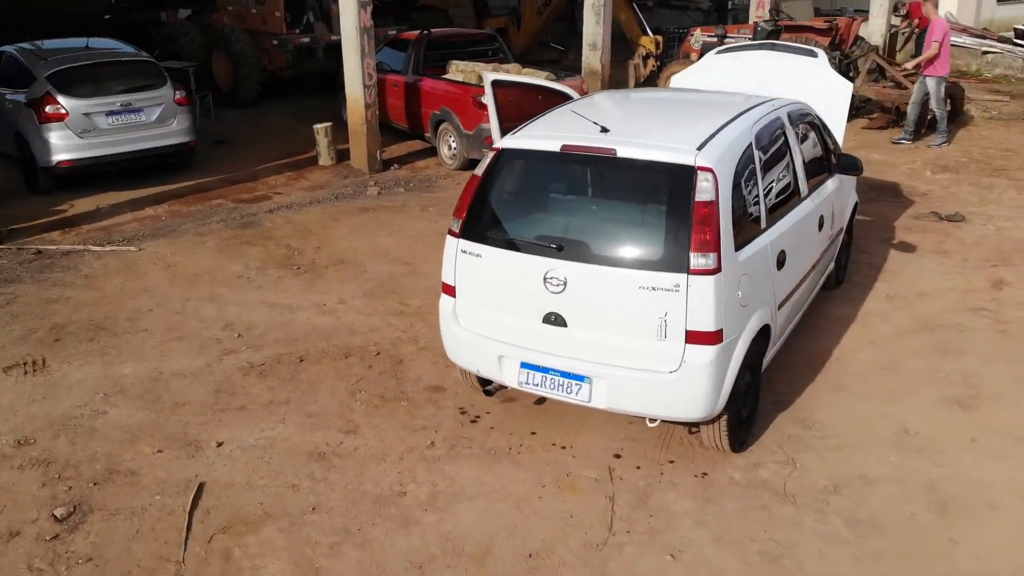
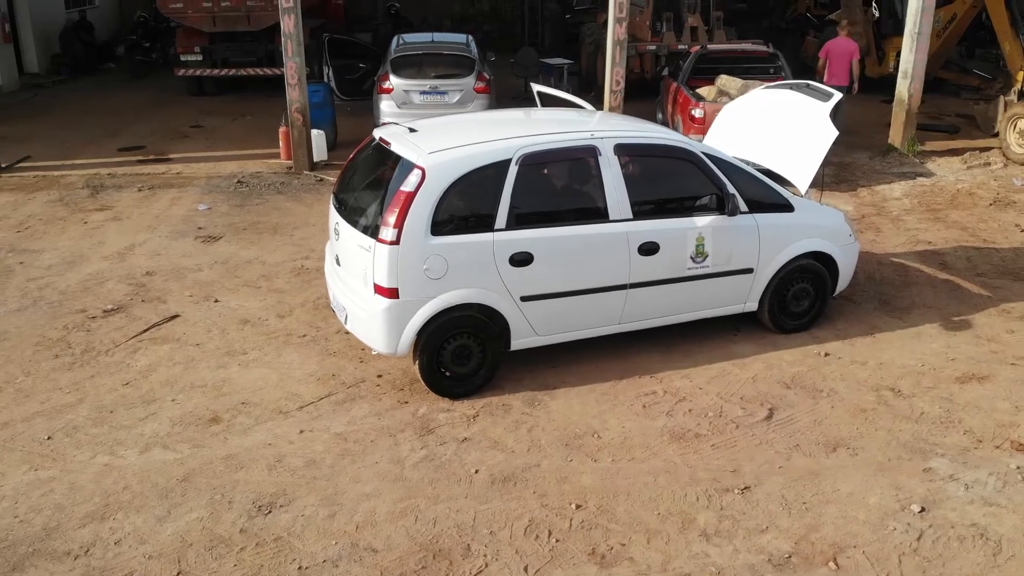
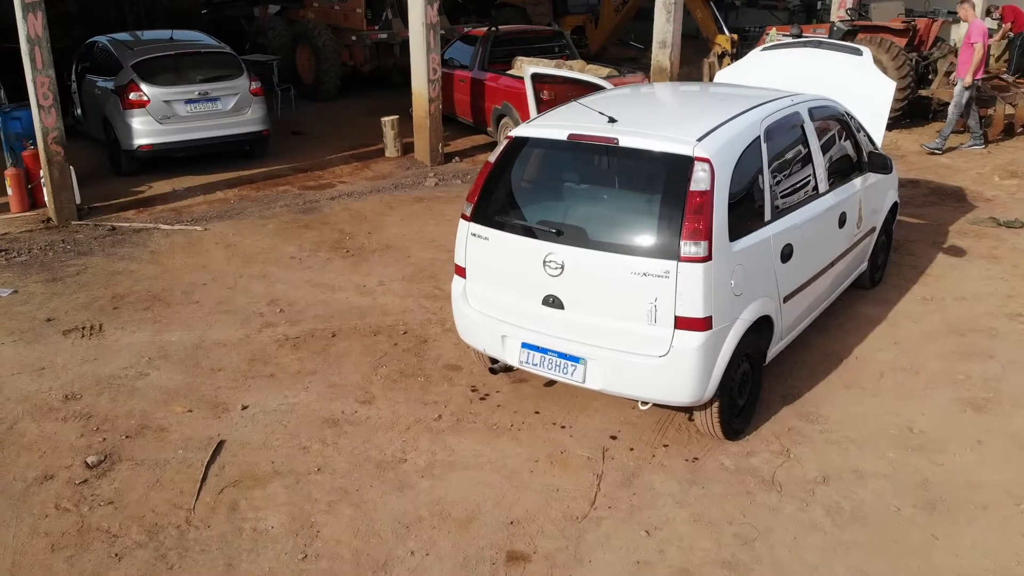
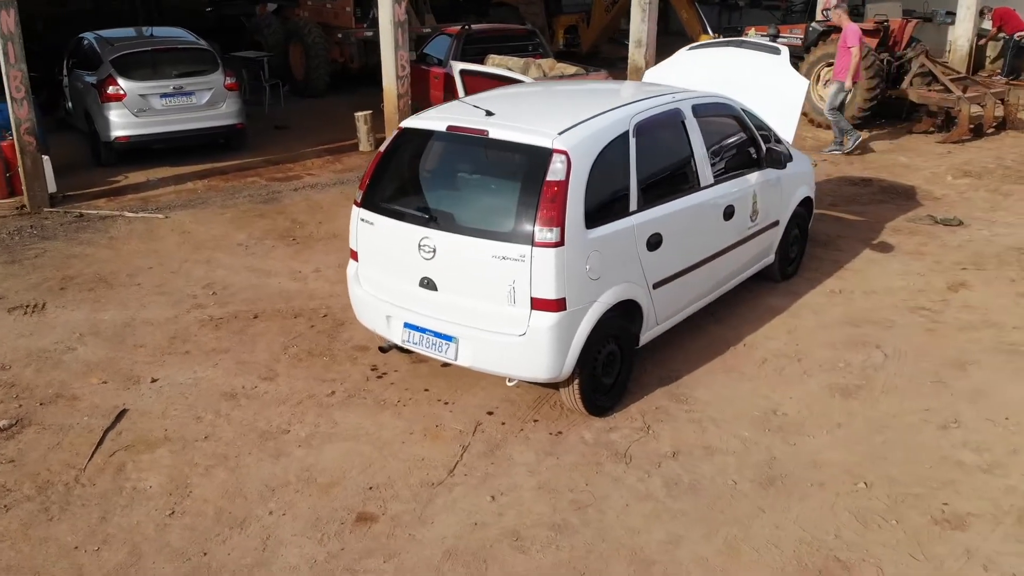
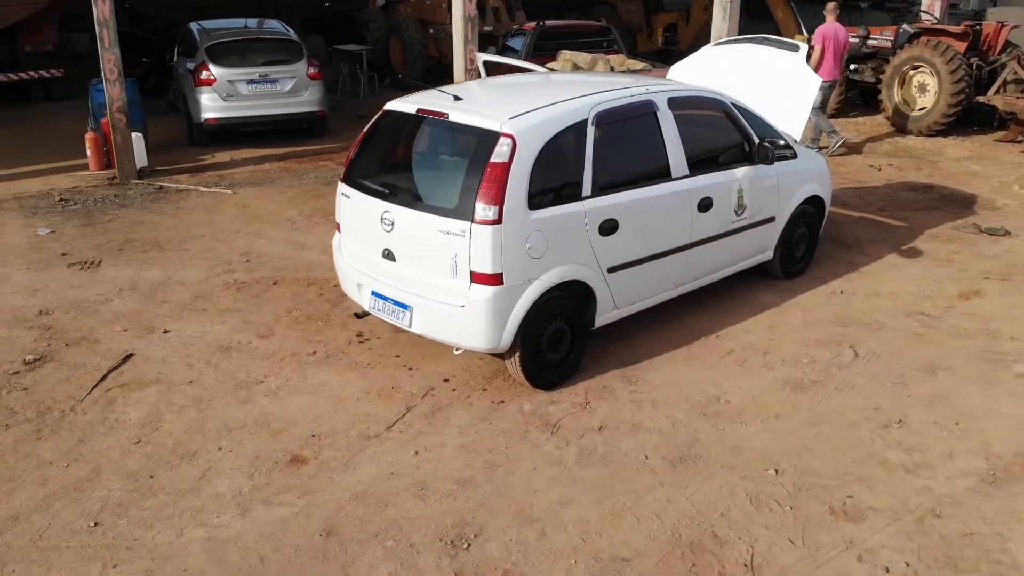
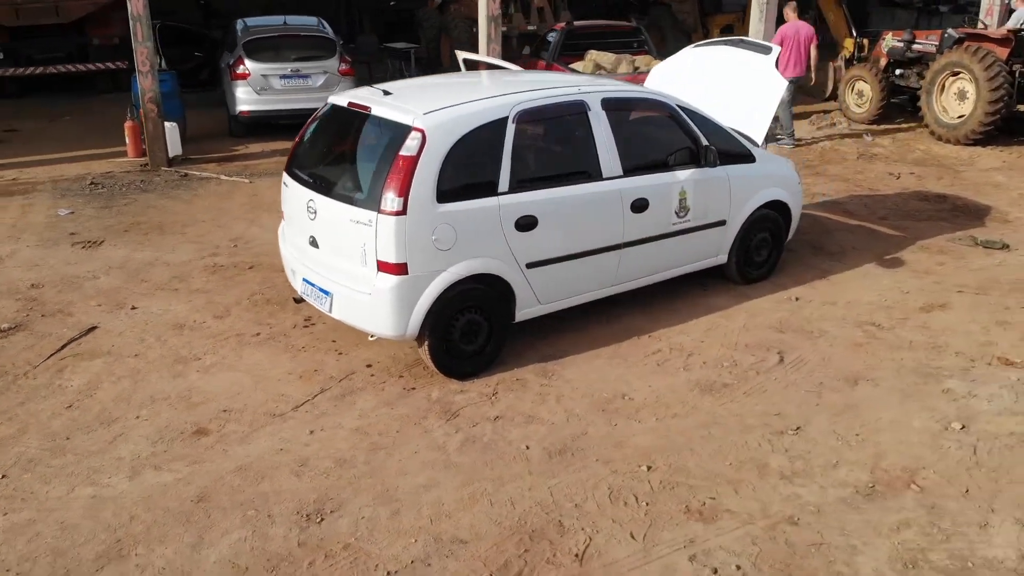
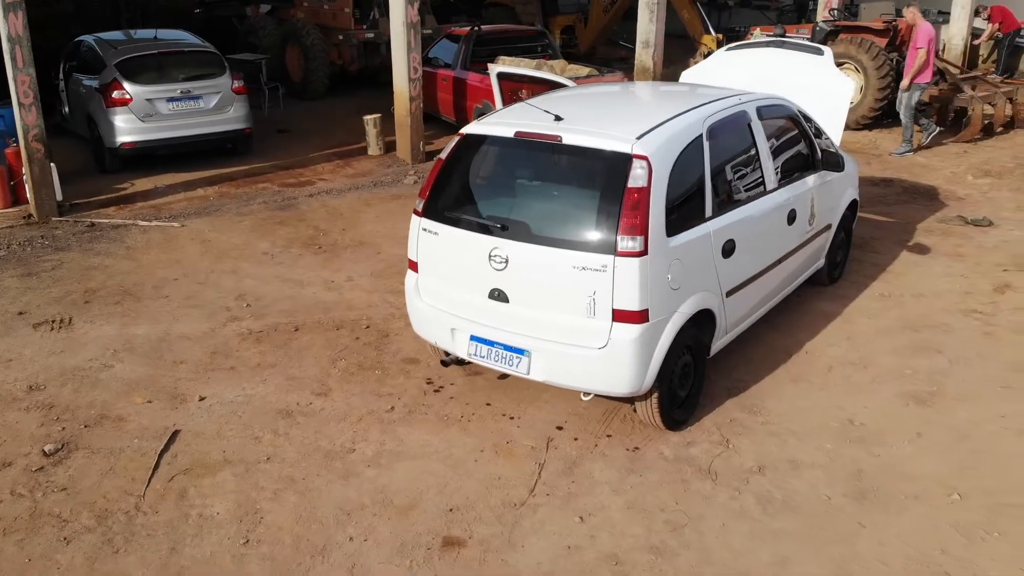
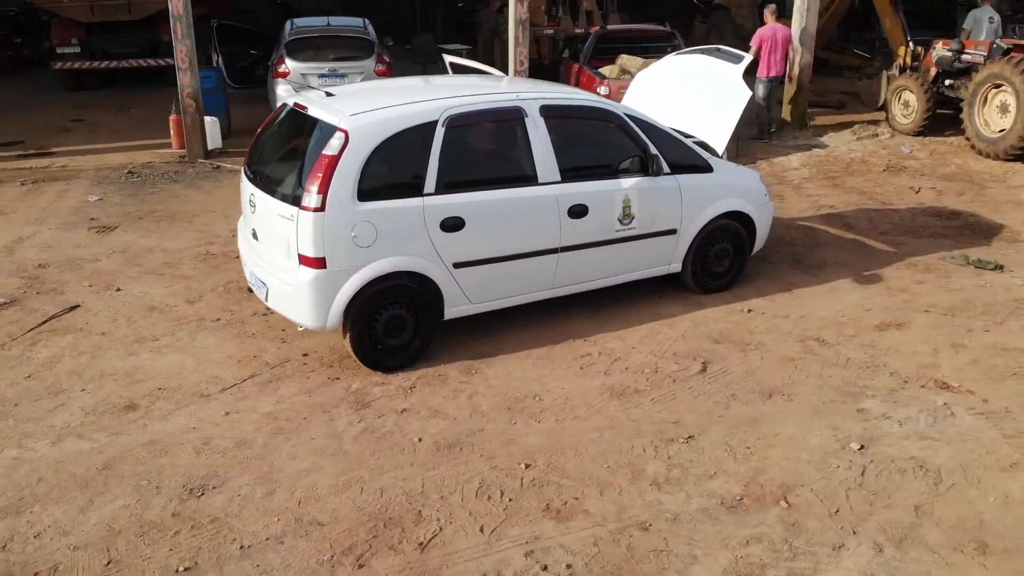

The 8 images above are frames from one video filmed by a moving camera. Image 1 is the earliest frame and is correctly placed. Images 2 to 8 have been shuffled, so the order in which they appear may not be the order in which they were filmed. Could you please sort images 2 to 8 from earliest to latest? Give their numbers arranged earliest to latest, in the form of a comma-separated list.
3, 7, 4, 5, 6, 8, 2
